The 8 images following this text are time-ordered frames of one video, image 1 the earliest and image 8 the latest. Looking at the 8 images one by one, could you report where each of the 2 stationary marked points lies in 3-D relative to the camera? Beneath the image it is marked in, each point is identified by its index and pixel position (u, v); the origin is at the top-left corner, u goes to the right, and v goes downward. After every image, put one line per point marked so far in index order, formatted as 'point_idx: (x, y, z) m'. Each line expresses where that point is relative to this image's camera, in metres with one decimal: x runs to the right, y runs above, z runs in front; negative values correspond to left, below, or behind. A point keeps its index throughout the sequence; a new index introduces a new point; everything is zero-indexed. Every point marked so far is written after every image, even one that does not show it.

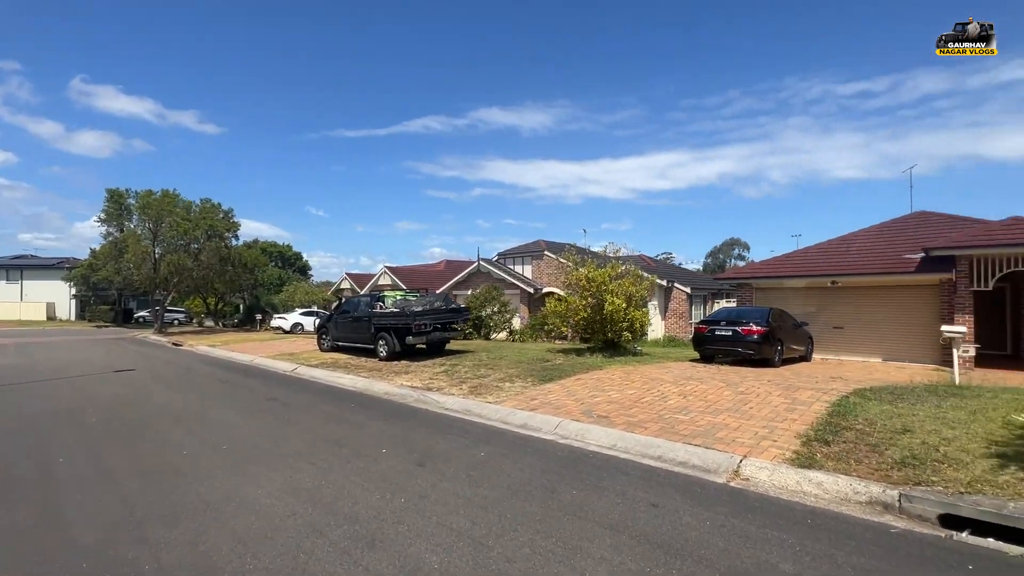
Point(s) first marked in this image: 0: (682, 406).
0: (+3.2, -2.2, +8.9) m
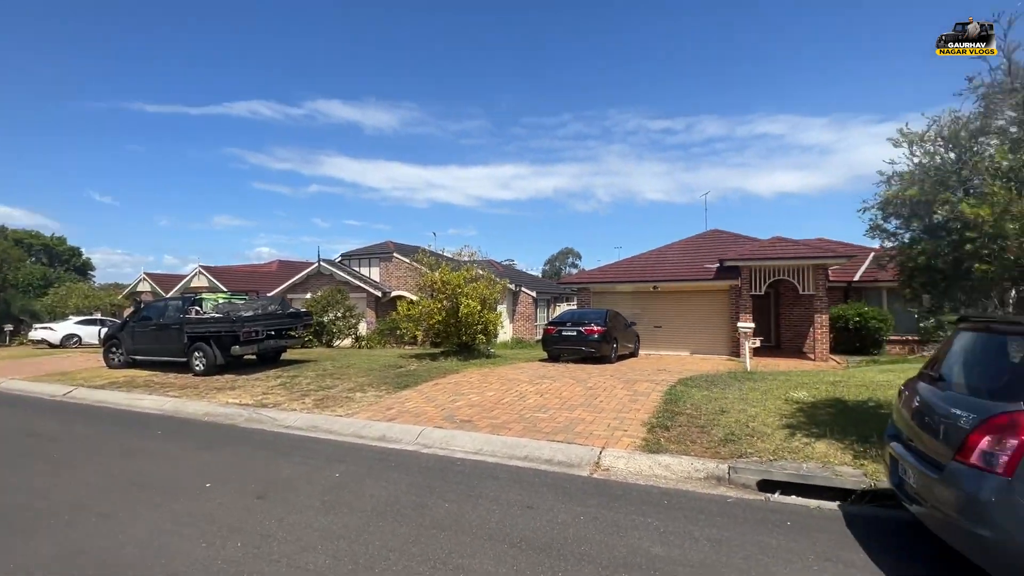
0: (+0.6, -2.3, +9.2) m
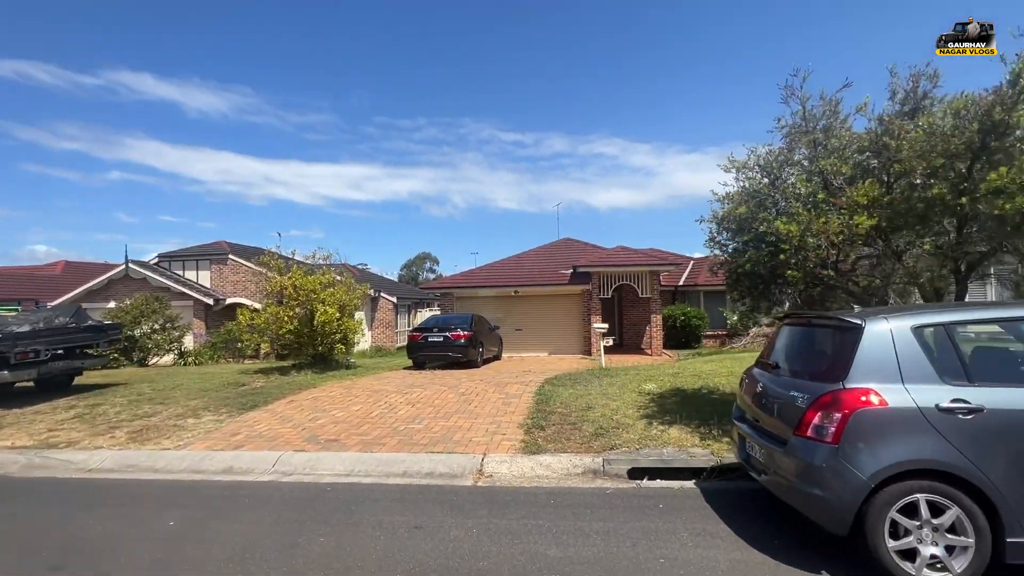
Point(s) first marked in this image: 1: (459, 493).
0: (-1.8, -2.4, +8.7) m
1: (-0.6, -2.4, +5.6) m
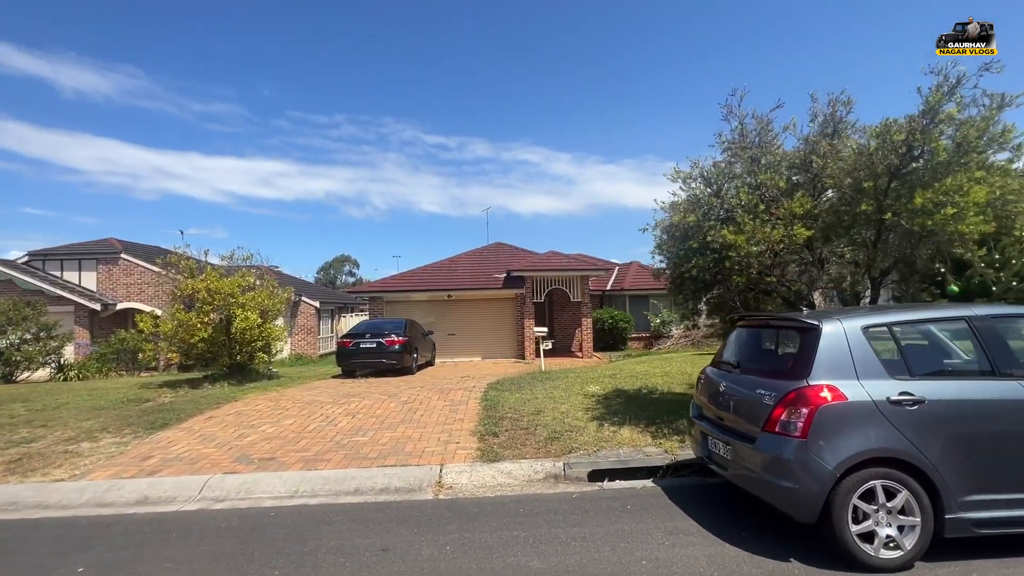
0: (-2.7, -2.4, +8.2) m
1: (-1.0, -2.5, +5.3) m
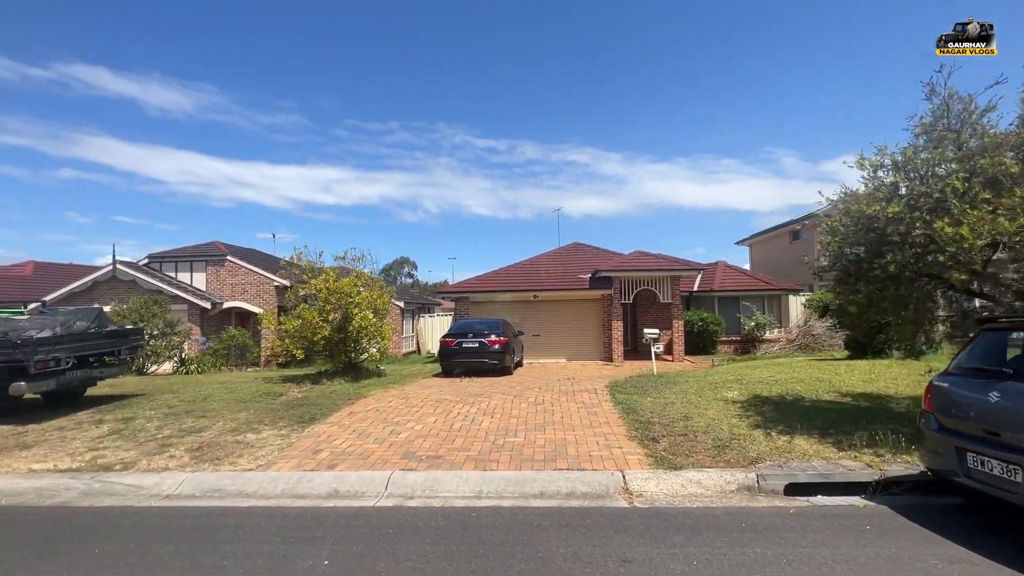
0: (-0.1, -2.4, +8.1) m
1: (+1.2, -2.4, +5.0) m
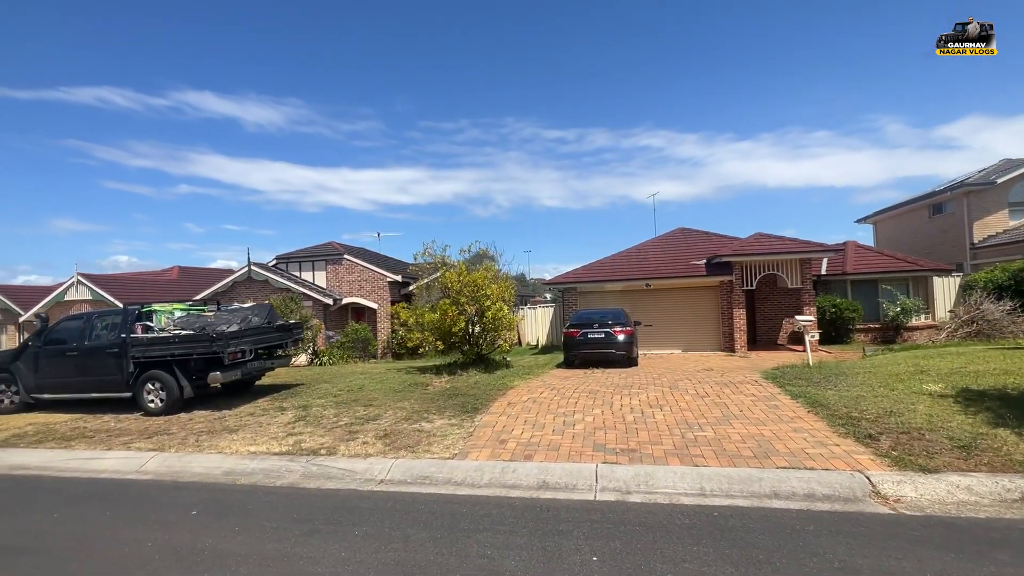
0: (+2.8, -2.2, +7.7) m
1: (+3.6, -2.2, +4.4) m
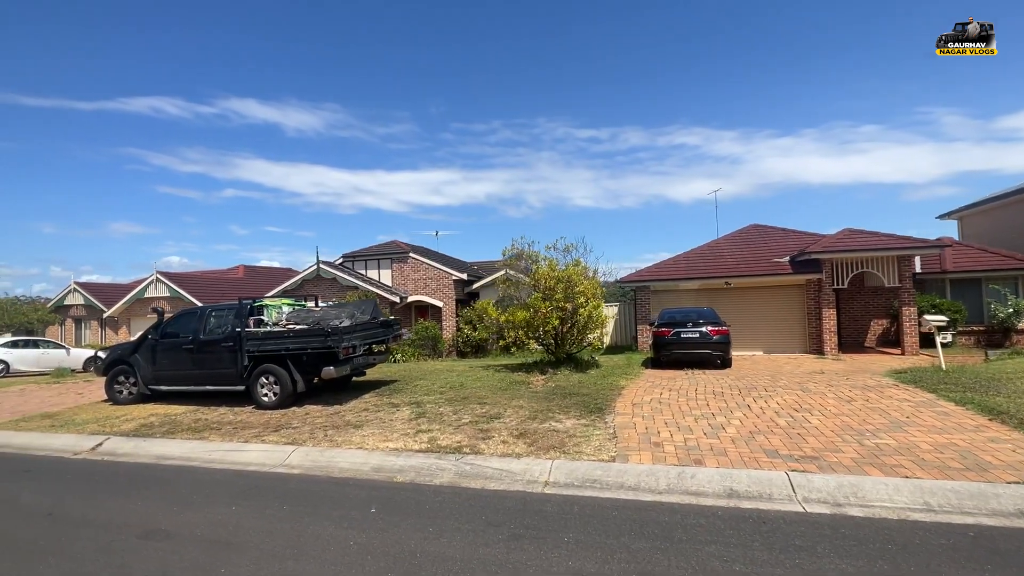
0: (+5.0, -2.1, +7.1) m
1: (+5.6, -2.1, +3.7) m
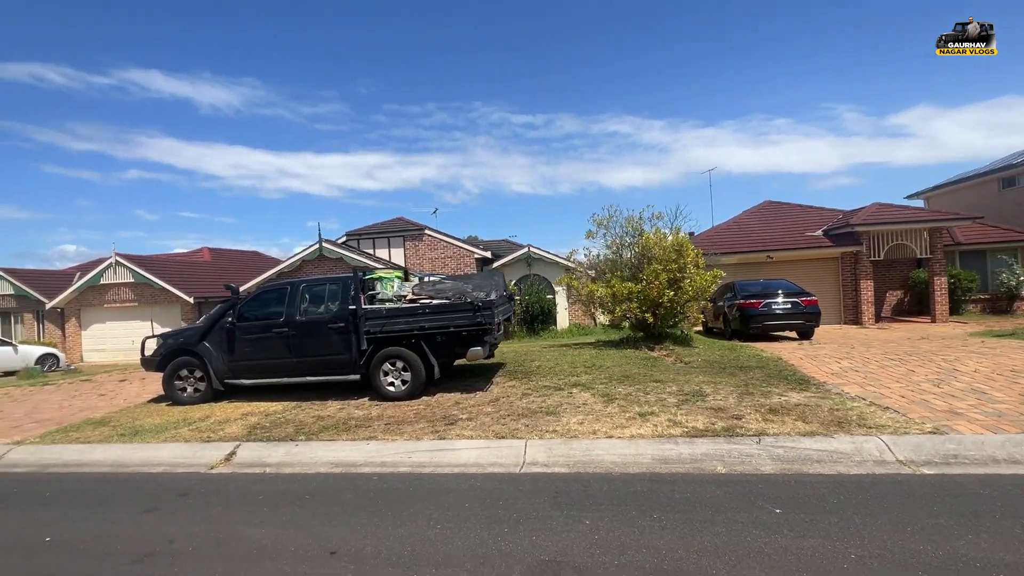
0: (+8.6, -1.4, +6.8) m
1: (+9.6, -1.5, +3.6) m
